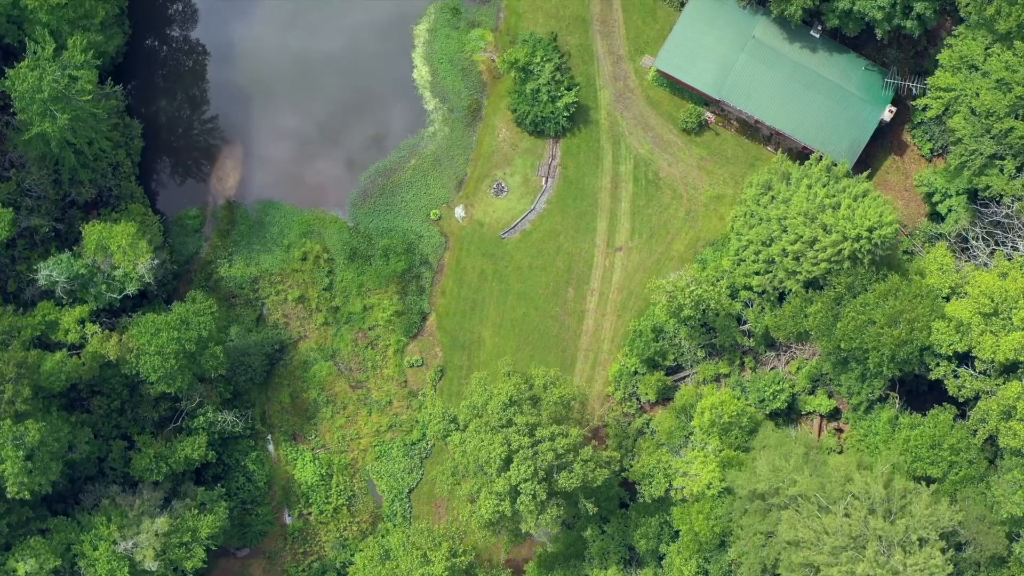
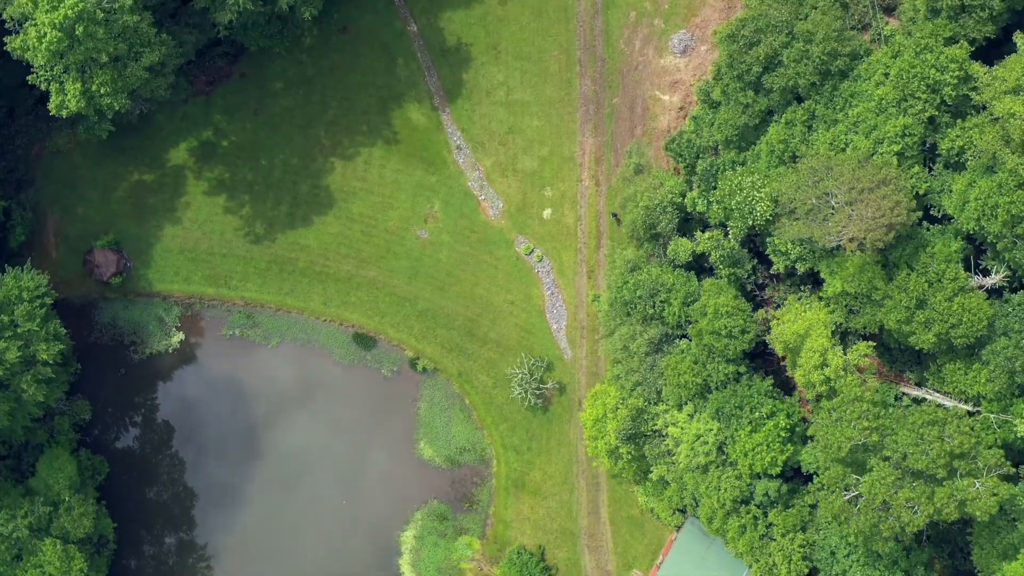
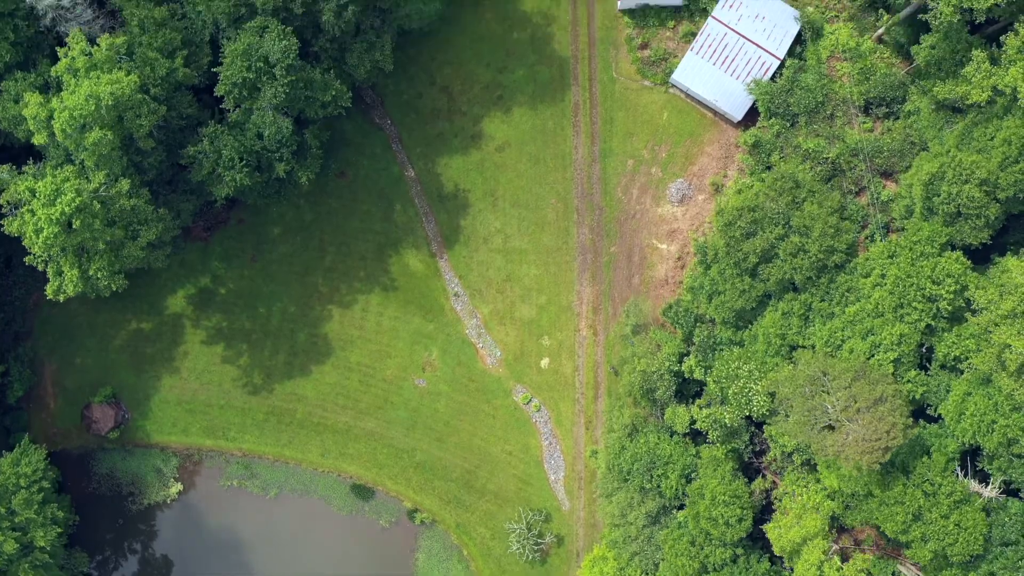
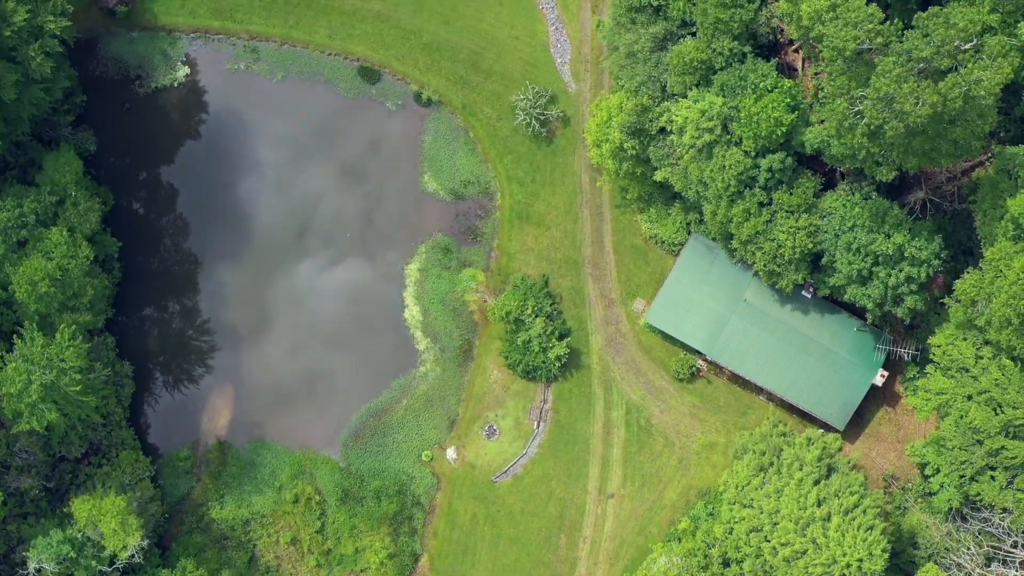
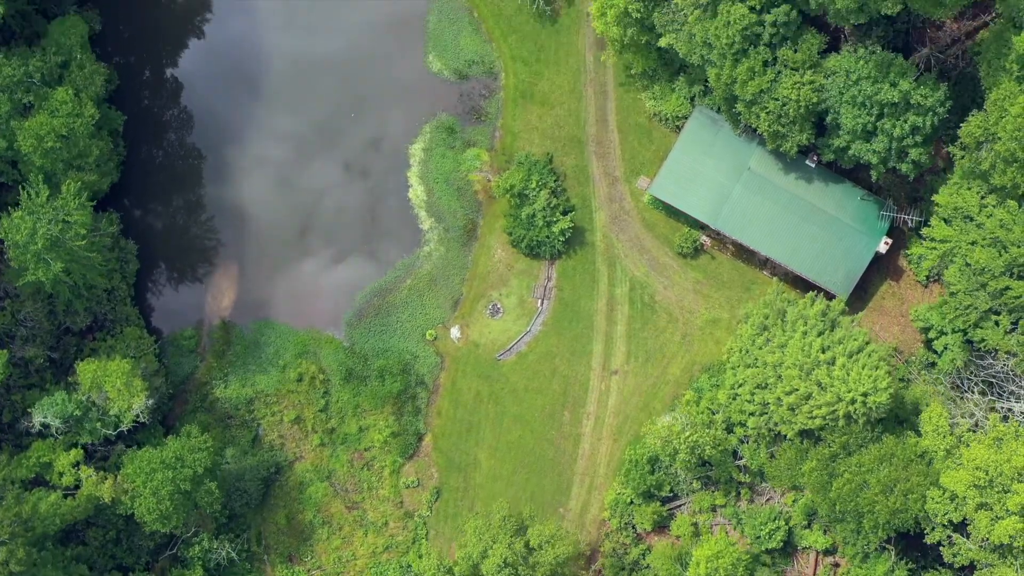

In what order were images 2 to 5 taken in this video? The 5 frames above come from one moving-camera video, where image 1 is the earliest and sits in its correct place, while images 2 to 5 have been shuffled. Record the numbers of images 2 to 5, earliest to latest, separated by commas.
5, 4, 2, 3
